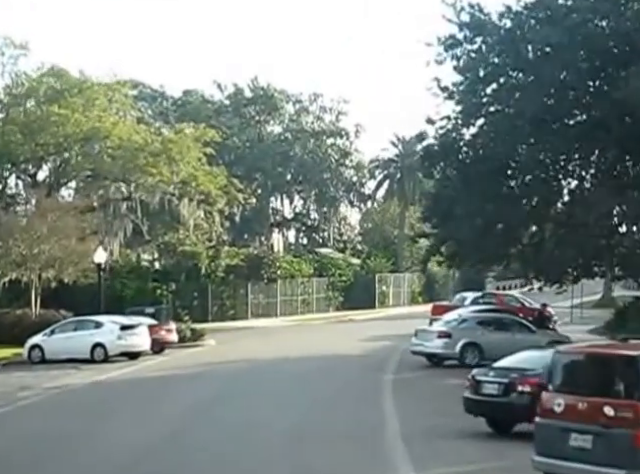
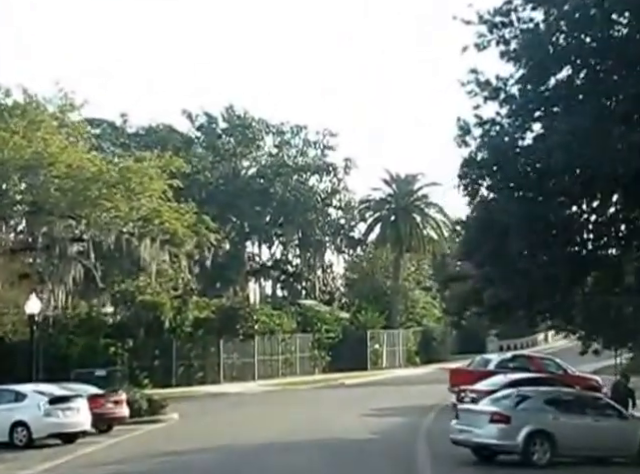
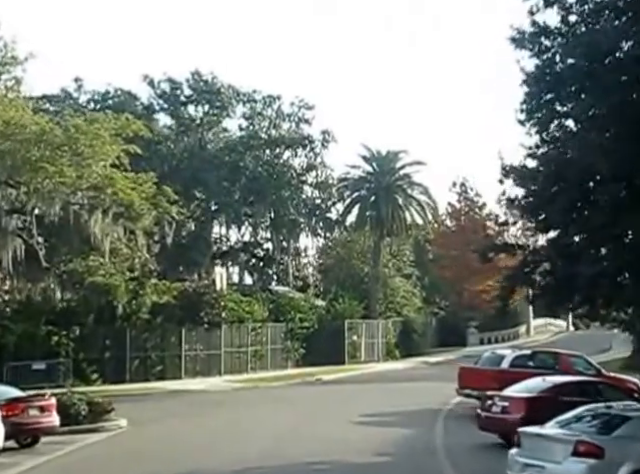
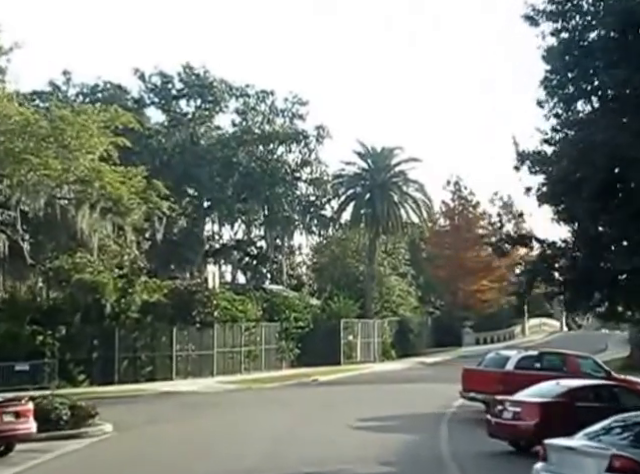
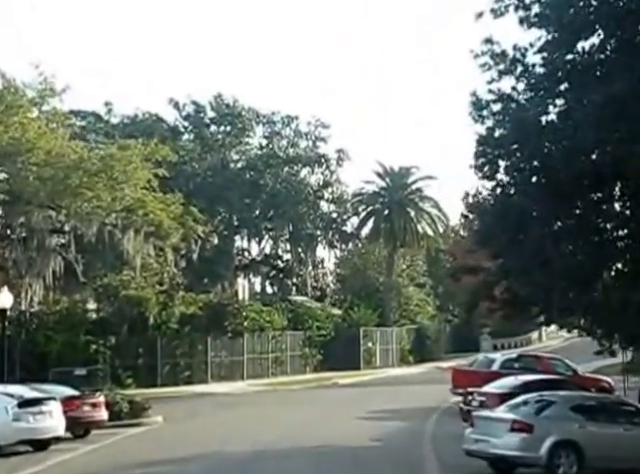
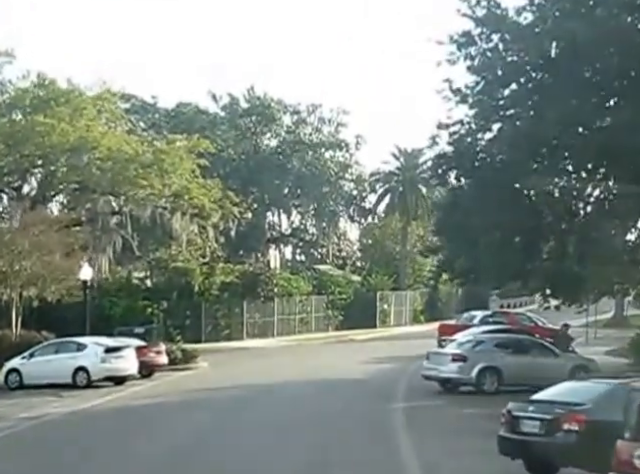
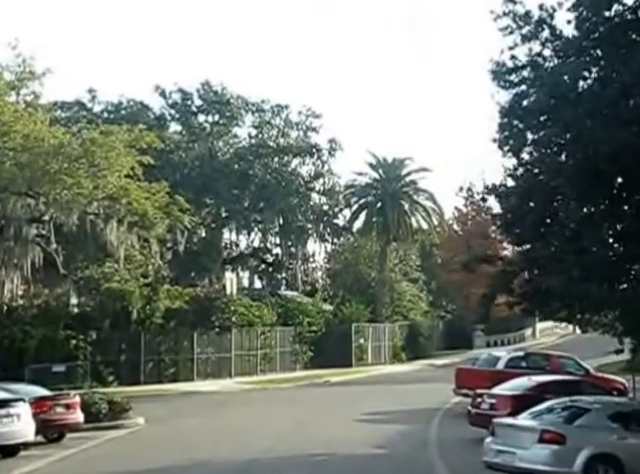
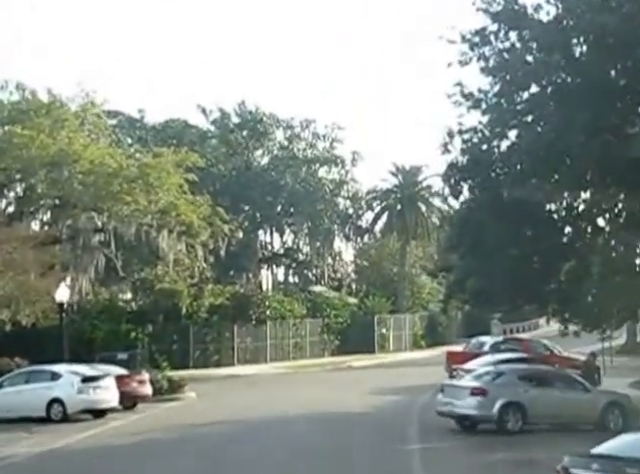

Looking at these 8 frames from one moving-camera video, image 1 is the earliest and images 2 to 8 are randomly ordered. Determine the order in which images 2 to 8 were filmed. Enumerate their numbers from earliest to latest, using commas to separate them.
6, 8, 2, 5, 7, 3, 4
